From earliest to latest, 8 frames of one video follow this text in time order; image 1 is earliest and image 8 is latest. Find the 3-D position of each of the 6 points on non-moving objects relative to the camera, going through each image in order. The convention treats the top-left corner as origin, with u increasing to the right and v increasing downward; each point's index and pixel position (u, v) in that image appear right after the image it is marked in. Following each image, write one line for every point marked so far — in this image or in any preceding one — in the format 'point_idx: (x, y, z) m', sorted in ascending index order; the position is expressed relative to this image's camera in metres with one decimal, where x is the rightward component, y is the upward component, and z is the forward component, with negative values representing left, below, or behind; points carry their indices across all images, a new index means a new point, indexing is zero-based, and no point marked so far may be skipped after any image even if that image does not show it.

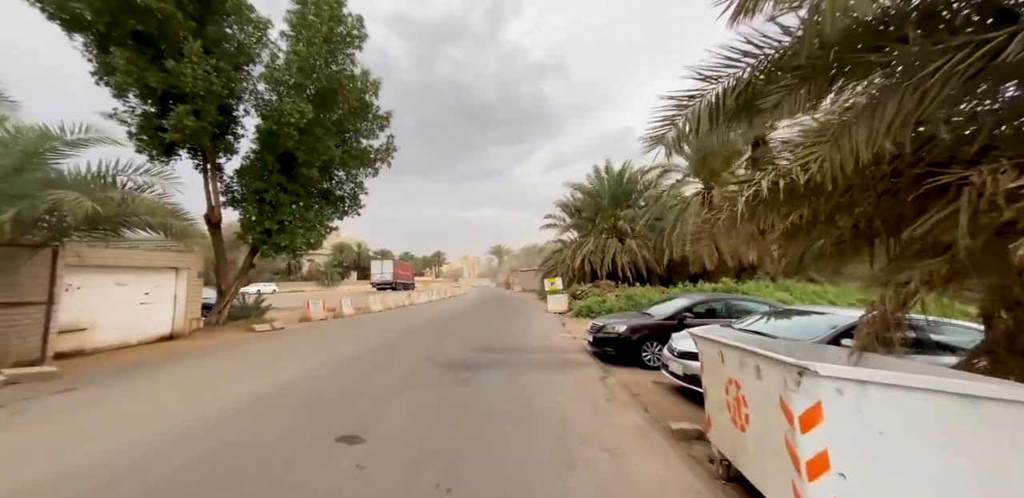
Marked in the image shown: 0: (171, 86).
0: (-8.6, +4.1, +9.1) m
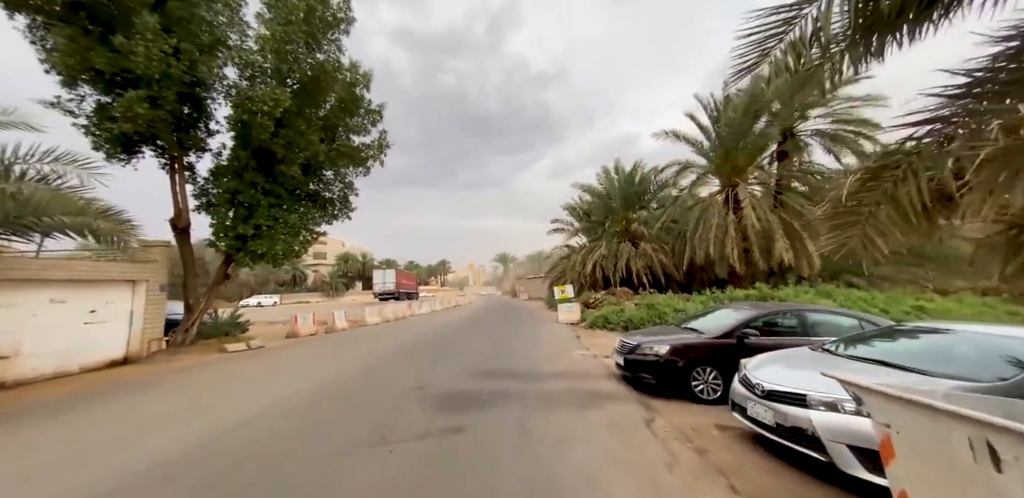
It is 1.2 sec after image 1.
0: (-8.5, +3.9, +7.7) m
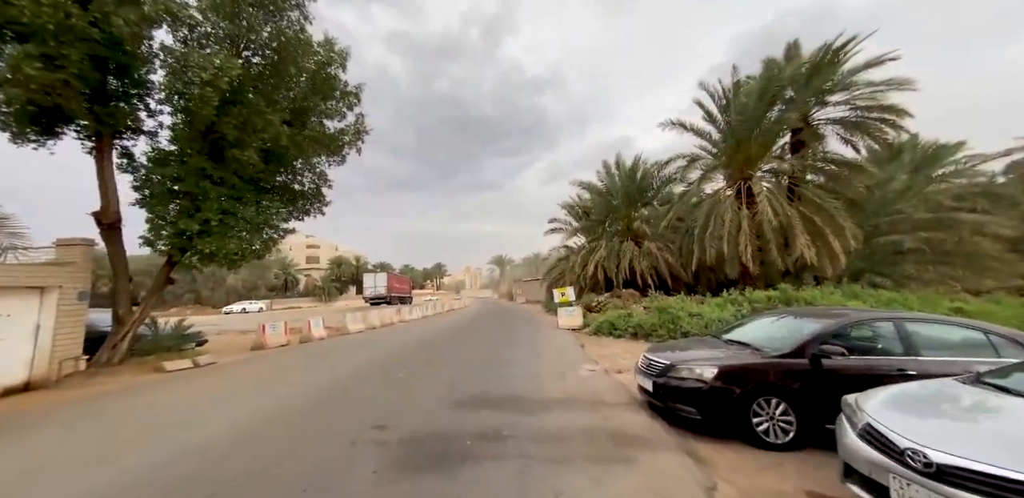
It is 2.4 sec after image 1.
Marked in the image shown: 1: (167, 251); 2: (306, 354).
0: (-8.7, +3.9, +6.1) m
1: (-8.9, -0.1, +9.2) m
2: (-7.3, -3.8, +12.8) m
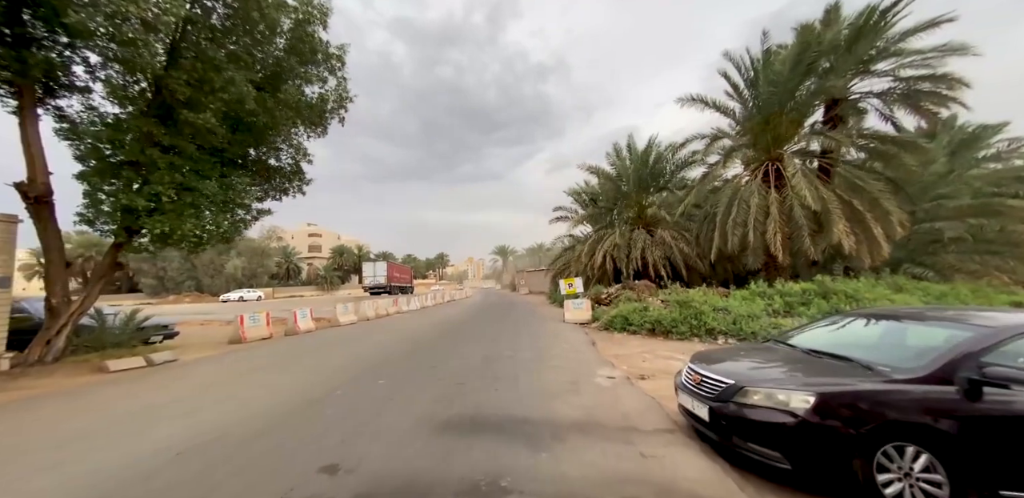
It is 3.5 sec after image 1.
0: (-8.6, +4.3, +4.6) m
1: (-8.9, +0.4, +7.9) m
2: (-7.2, -3.2, +11.5) m
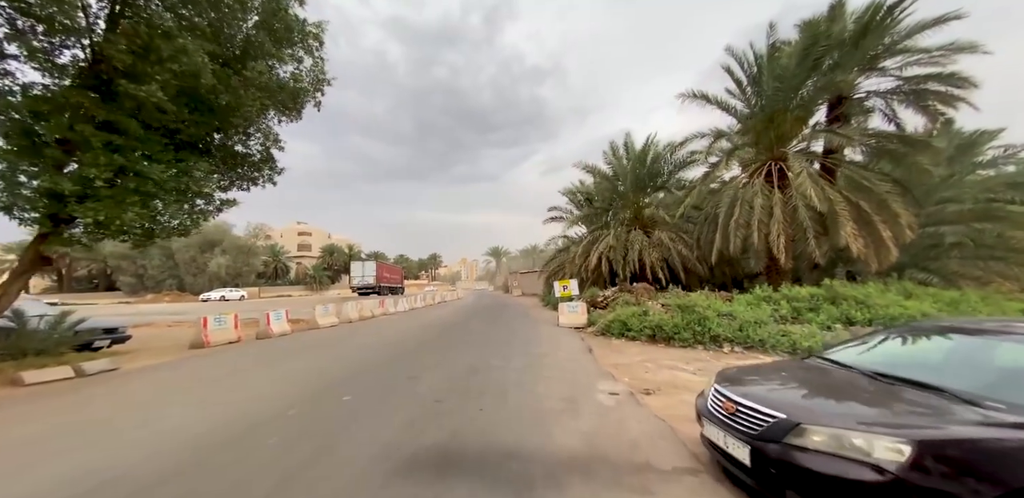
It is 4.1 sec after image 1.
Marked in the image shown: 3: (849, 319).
0: (-8.7, +4.5, +3.6) m
1: (-9.0, +0.6, +6.8) m
2: (-7.5, -3.1, +10.5) m
3: (+10.3, -2.1, +10.8) m
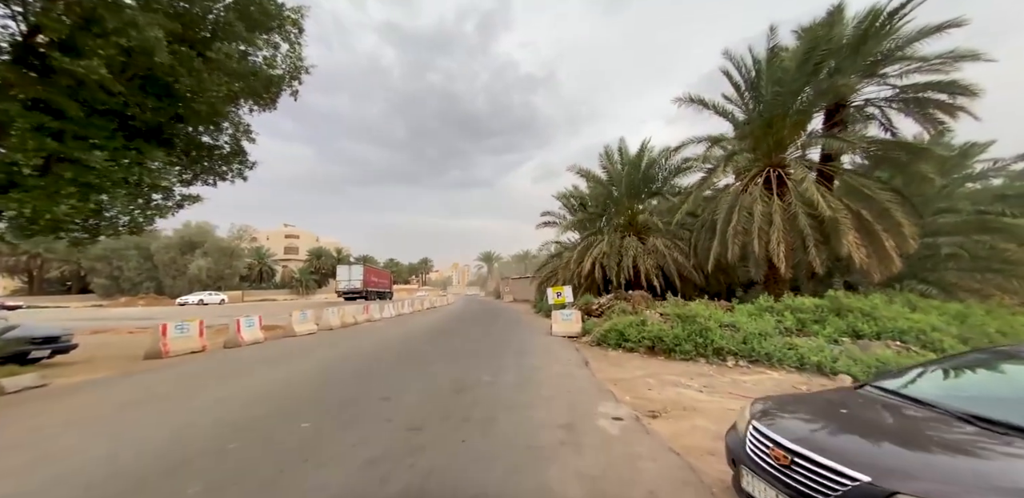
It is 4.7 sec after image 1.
0: (-8.7, +4.6, +2.7) m
1: (-9.2, +0.6, +5.9) m
2: (-7.8, -3.1, +9.5) m
3: (+10.0, -2.4, +10.3) m
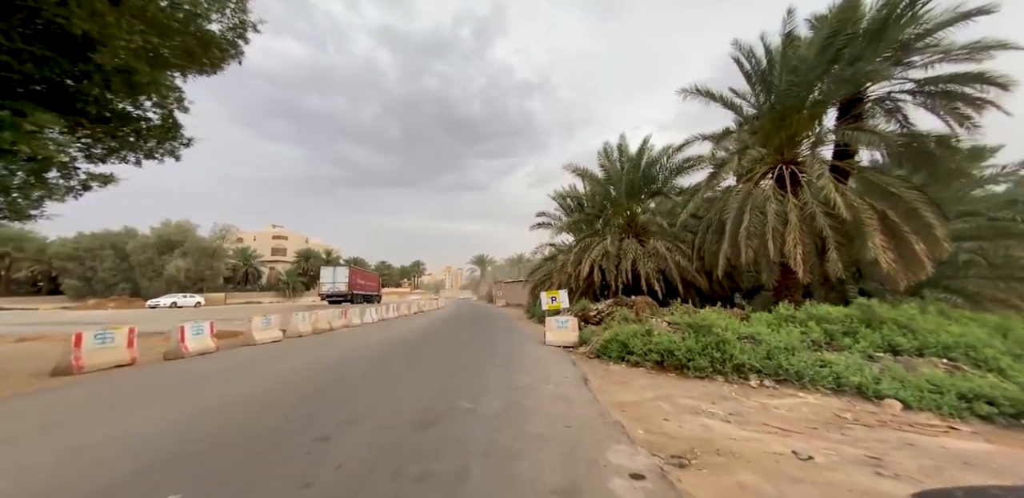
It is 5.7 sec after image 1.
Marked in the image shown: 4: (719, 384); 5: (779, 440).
0: (-8.8, +4.8, +1.2) m
1: (-9.4, +0.8, +4.2) m
2: (-8.1, -3.0, +7.9) m
3: (+9.6, -2.4, +8.9) m
4: (+4.9, -3.1, +8.3) m
5: (+4.0, -2.8, +5.3) m
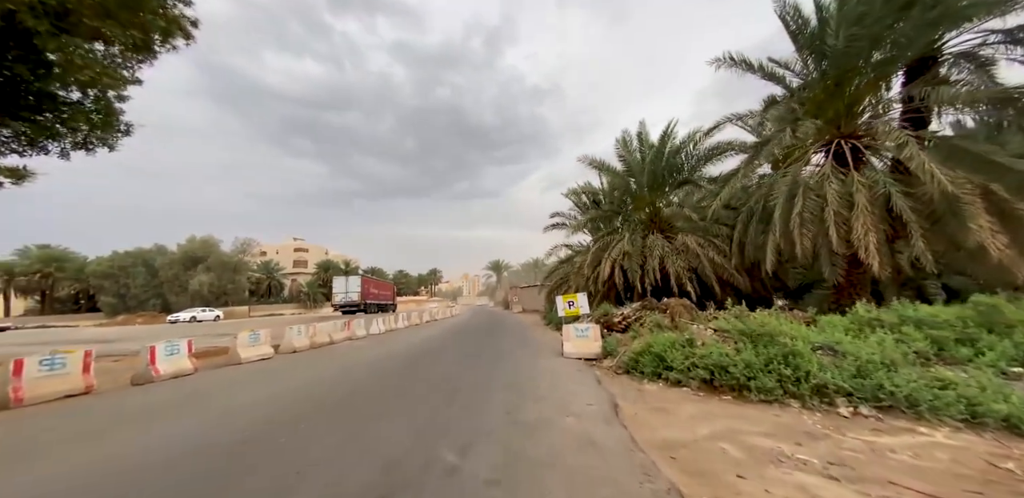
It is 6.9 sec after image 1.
0: (-9.2, +4.7, 0.0) m
1: (-9.5, +0.7, +3.0) m
2: (-7.9, -3.1, +6.5) m
3: (+9.8, -2.0, +6.7) m
4: (+5.1, -2.9, +6.3) m
5: (+4.0, -2.5, +3.3) m
